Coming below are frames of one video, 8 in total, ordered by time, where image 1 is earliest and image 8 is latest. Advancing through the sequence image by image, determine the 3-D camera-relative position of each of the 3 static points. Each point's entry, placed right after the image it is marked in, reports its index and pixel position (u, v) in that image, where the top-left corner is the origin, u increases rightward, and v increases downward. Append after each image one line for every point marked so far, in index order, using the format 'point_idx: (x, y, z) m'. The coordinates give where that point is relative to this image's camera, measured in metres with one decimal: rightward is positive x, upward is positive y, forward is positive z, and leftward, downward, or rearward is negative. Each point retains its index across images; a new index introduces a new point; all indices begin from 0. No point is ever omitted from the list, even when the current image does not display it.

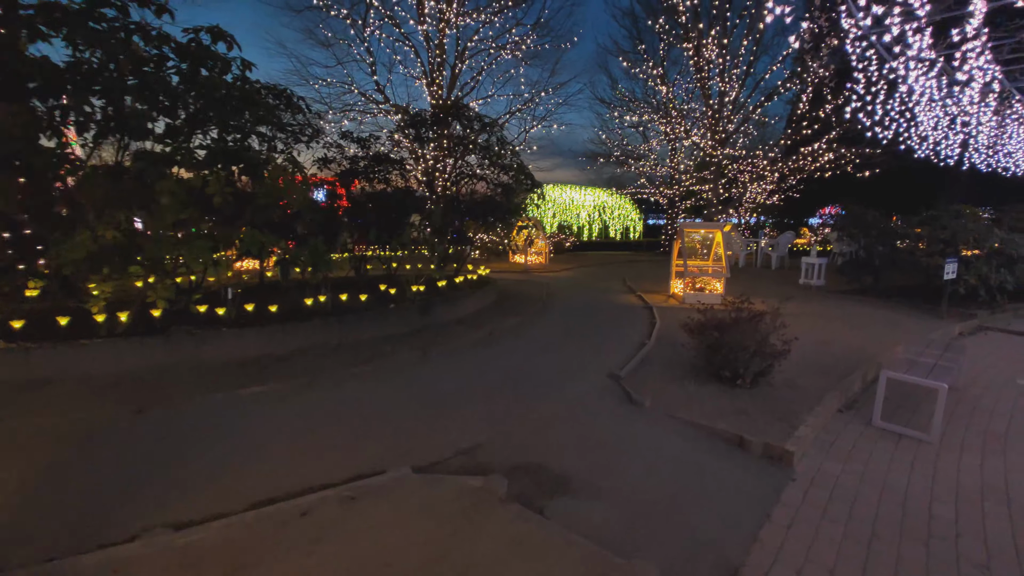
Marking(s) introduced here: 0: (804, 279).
0: (+9.2, +0.3, +15.2) m
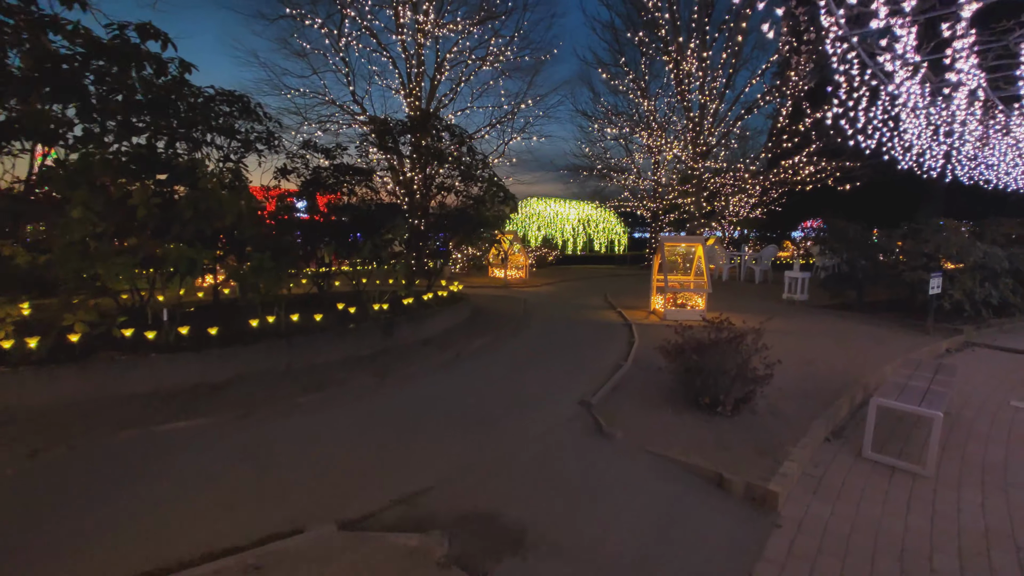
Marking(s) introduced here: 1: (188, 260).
0: (+8.5, -0.2, +14.9) m
1: (-3.5, +0.3, +5.2) m
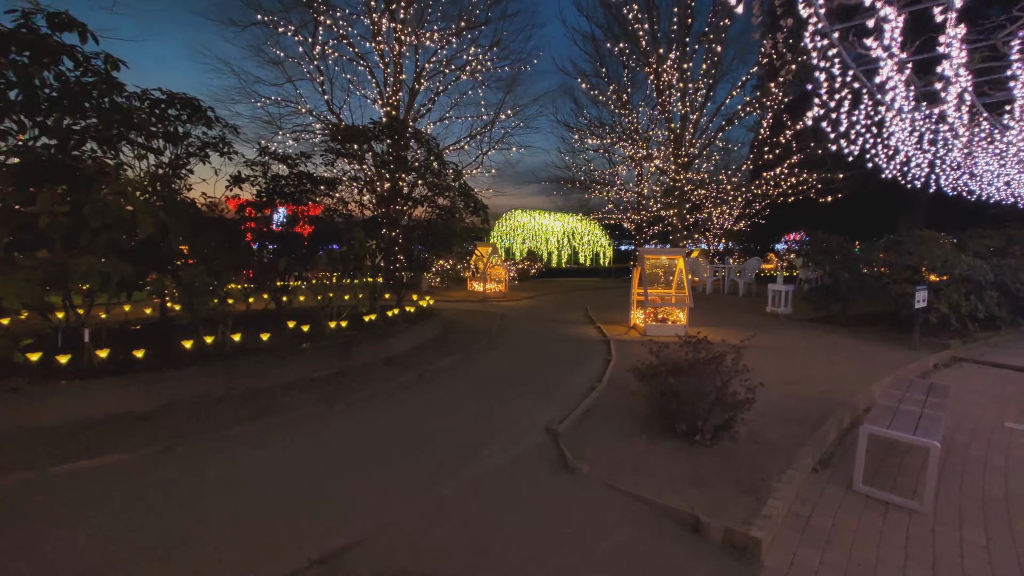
0: (+7.8, -0.6, +14.6) m
1: (-3.9, +0.1, +4.6) m
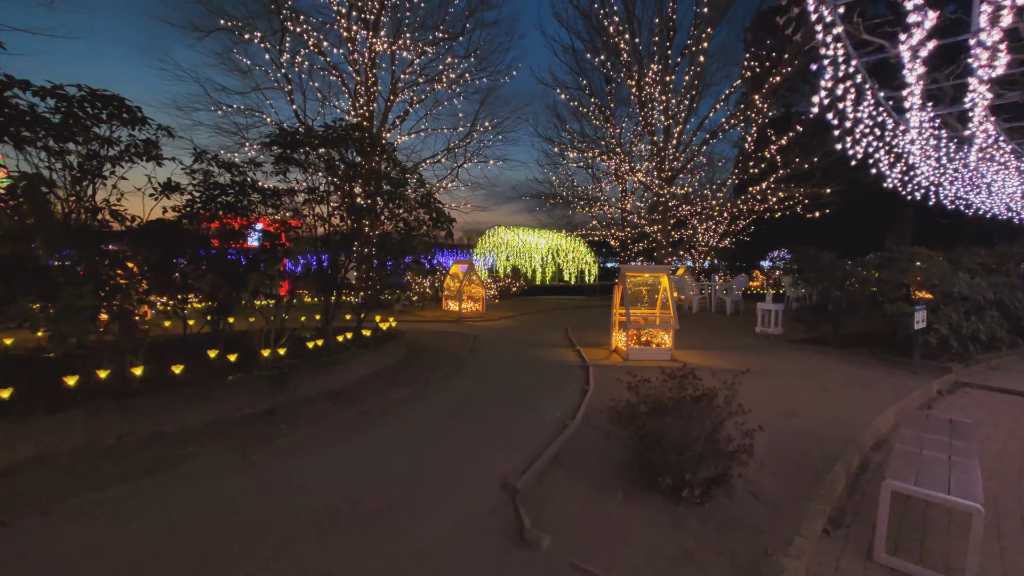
0: (+7.1, -1.1, +13.9) m
1: (-4.4, -0.1, +3.6) m
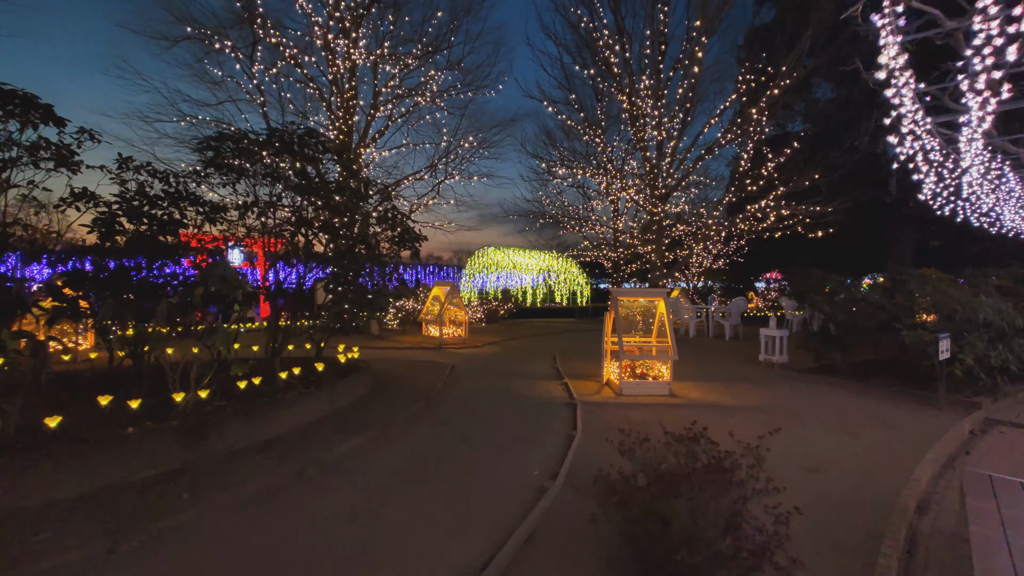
0: (+6.7, -1.8, +12.8) m
1: (-4.7, -0.3, +2.5) m
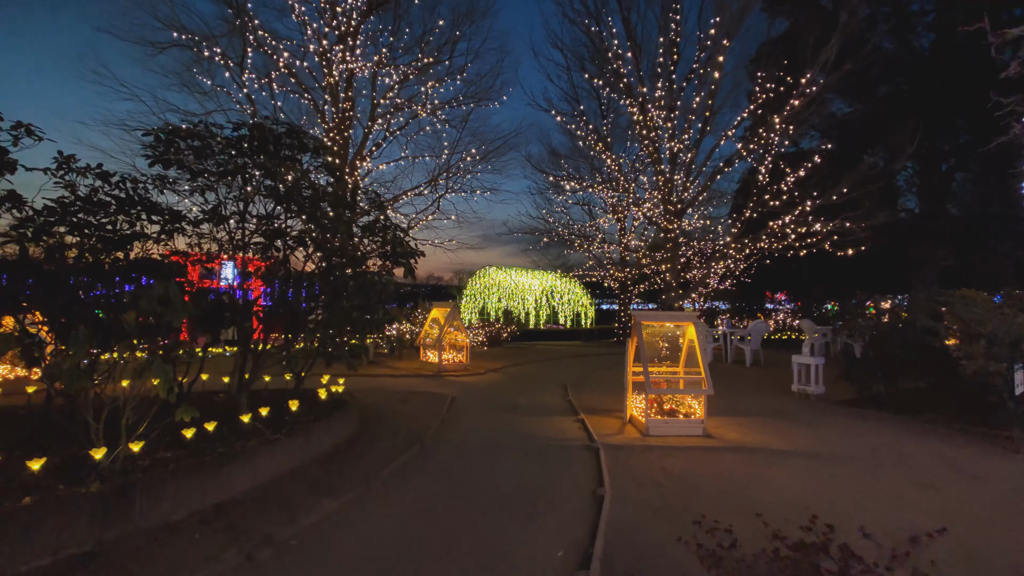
0: (+6.8, -2.3, +11.6) m
1: (-4.5, -0.4, +1.3) m
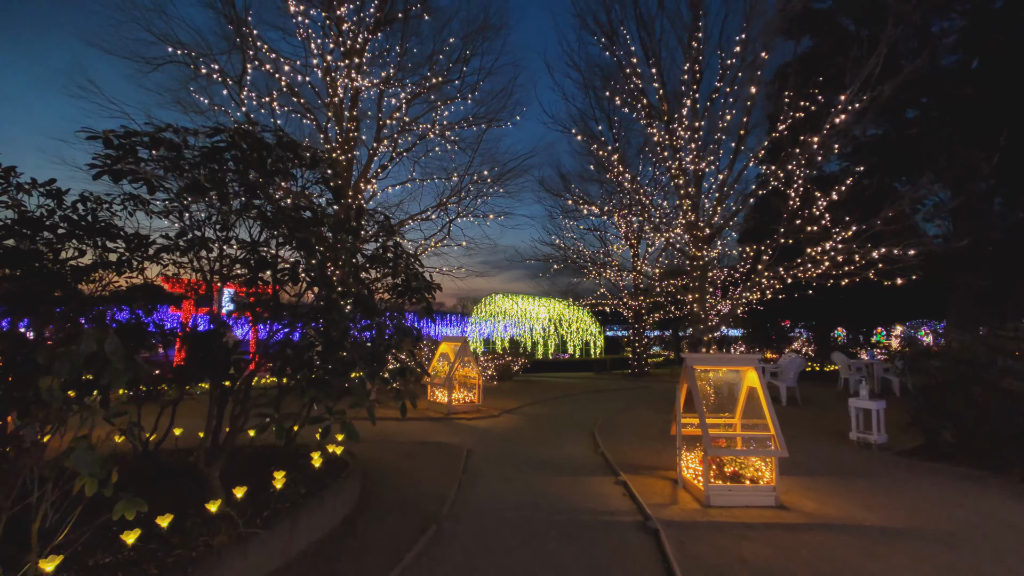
0: (+7.3, -3.0, +10.3) m
1: (-4.1, -0.5, +0.1) m
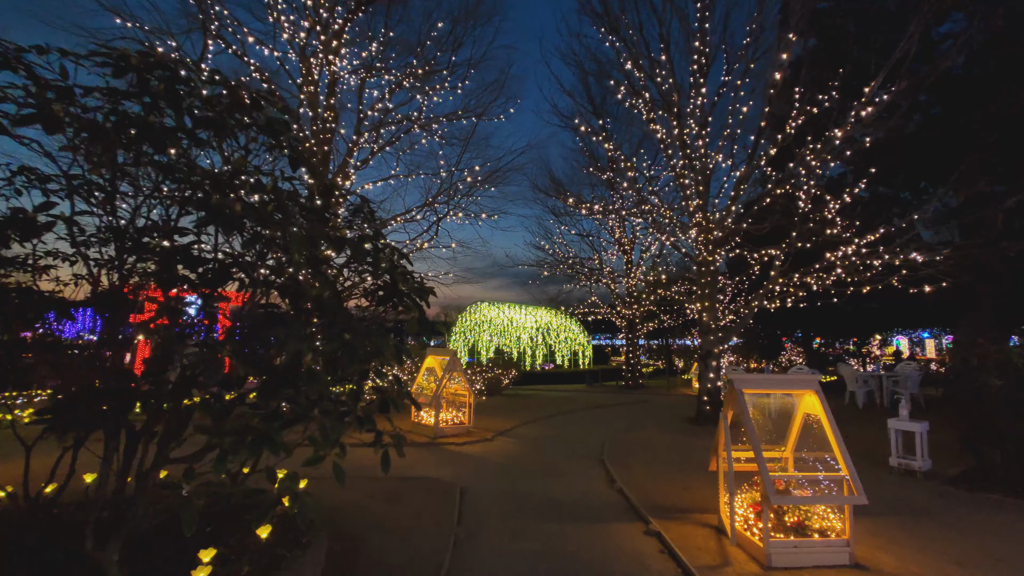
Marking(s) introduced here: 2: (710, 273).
0: (+7.2, -3.2, +9.1) m
1: (-3.7, -0.5, -1.4) m
2: (+5.6, +0.4, +14.1) m
